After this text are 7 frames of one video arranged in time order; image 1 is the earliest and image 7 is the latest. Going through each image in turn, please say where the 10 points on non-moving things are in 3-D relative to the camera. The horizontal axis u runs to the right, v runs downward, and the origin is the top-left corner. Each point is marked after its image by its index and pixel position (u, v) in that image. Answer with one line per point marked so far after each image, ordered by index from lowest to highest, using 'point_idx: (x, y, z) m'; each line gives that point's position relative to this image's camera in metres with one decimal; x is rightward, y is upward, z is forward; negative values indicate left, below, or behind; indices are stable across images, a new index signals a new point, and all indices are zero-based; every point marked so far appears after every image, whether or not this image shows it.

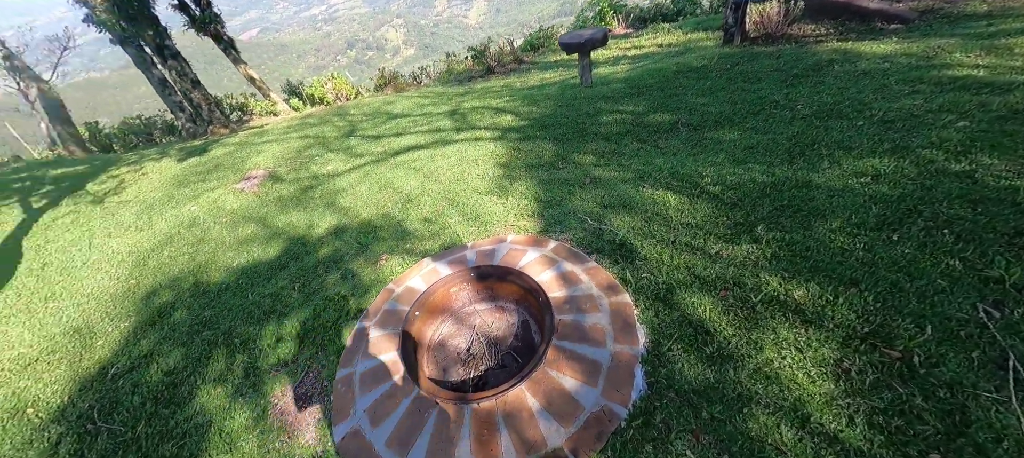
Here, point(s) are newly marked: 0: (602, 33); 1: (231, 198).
0: (+1.2, +2.7, +5.3) m
1: (-3.4, +0.3, +4.6) m
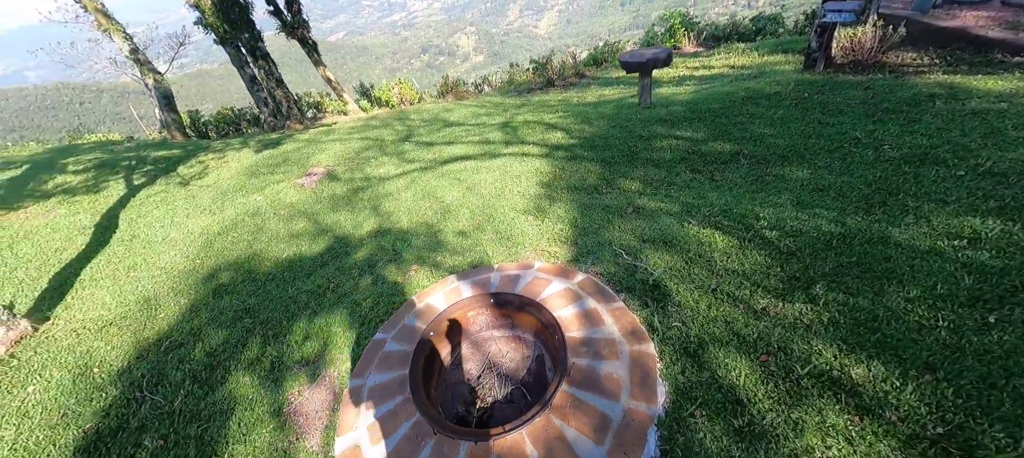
0: (+2.0, +2.3, +5.0) m
1: (-2.9, +0.4, +5.0) m
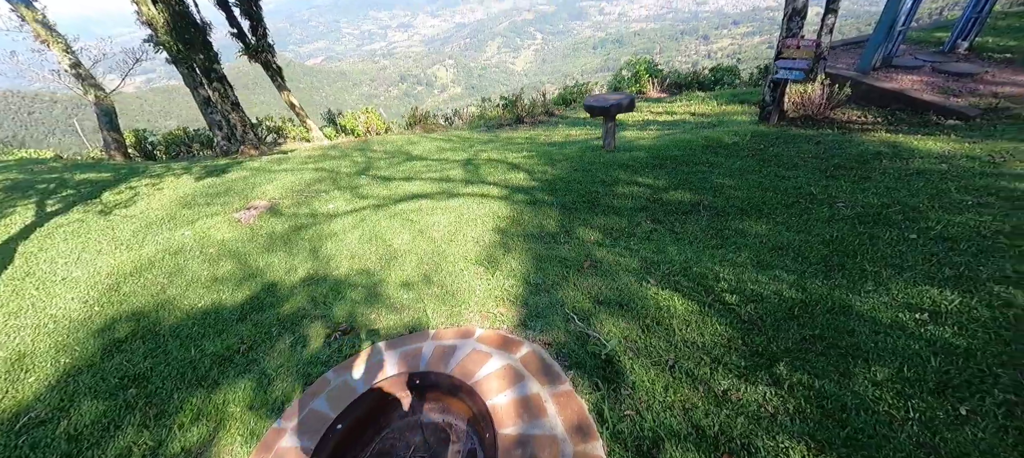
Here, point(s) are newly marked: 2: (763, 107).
0: (+1.5, +1.7, +5.1) m
1: (-3.4, 0.0, +4.5) m
2: (+3.6, +1.8, +5.6) m
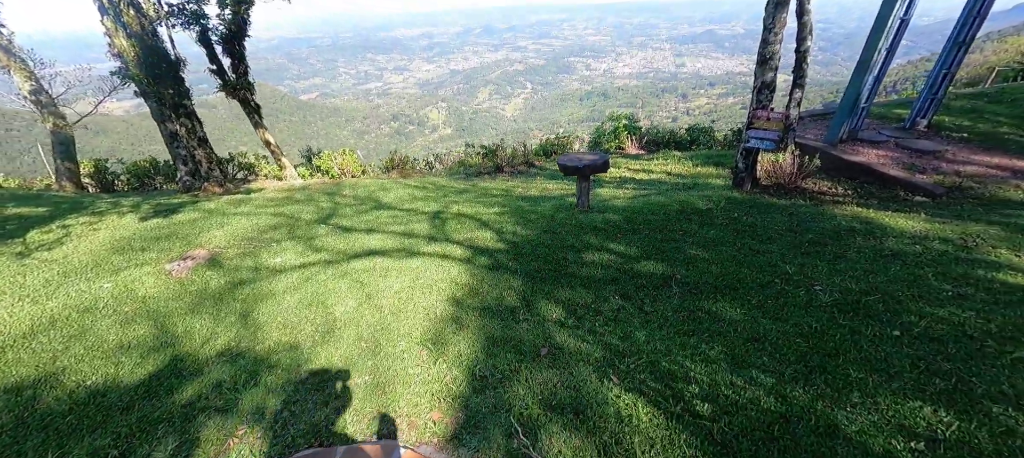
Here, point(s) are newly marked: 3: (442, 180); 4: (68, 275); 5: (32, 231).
0: (+1.2, +0.9, +5.0) m
1: (-3.8, -0.5, +4.1) m
2: (+3.2, +0.8, +5.6) m
3: (-1.6, +1.1, +8.8) m
4: (-4.9, -0.5, +4.3) m
5: (-6.7, 0.0, +5.4) m
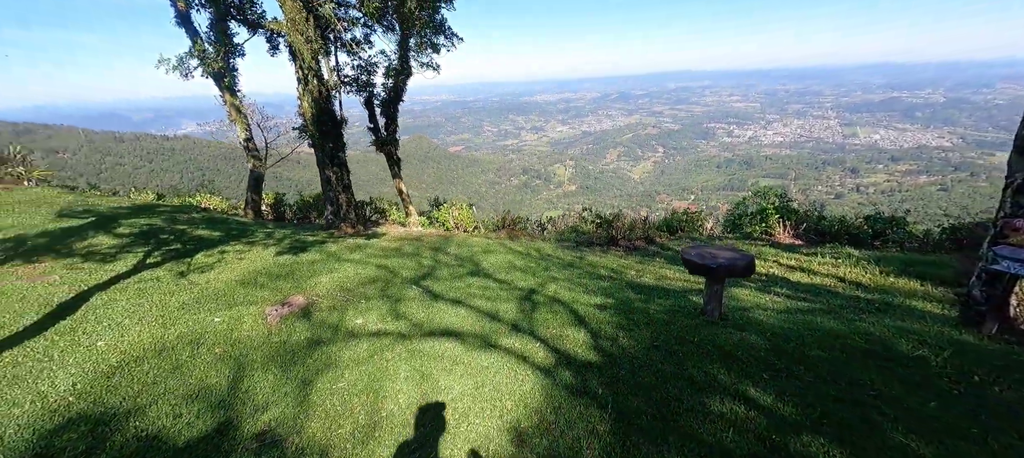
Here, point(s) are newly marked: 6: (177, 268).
0: (+2.3, -0.3, +3.8) m
1: (-2.8, -1.0, +4.2) m
2: (+4.4, -0.7, +3.8) m
3: (+0.7, -0.4, +8.2) m
4: (-3.9, -0.9, +4.8) m
5: (-5.2, -0.4, +6.5) m
6: (-5.0, -0.6, +5.9) m
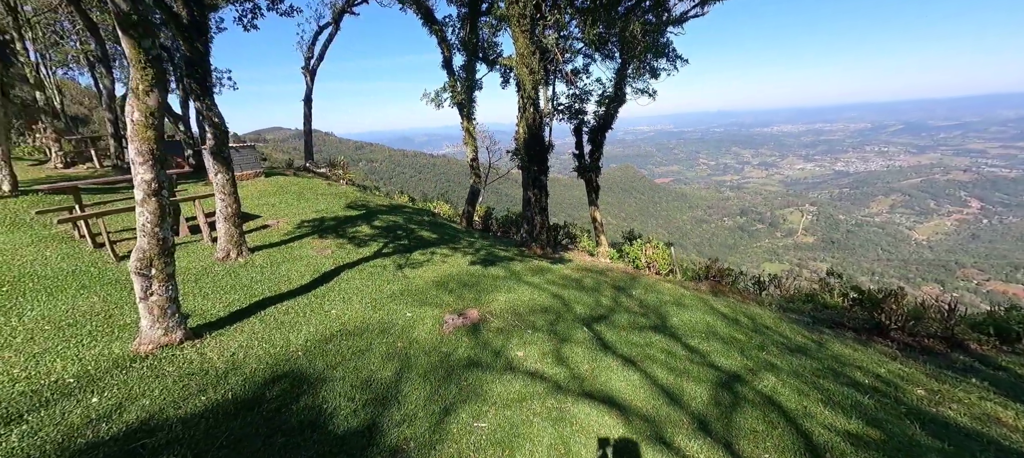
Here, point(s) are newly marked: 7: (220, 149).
0: (+3.4, -1.1, +1.8) m
1: (-1.0, -1.1, +4.5) m
2: (+5.2, -1.7, +0.7) m
3: (+4.1, -1.4, +6.4) m
4: (-1.6, -0.9, +5.5) m
5: (-1.8, -0.4, +7.6) m
6: (-2.0, -0.6, +7.0) m
7: (-4.5, +1.2, +6.0) m
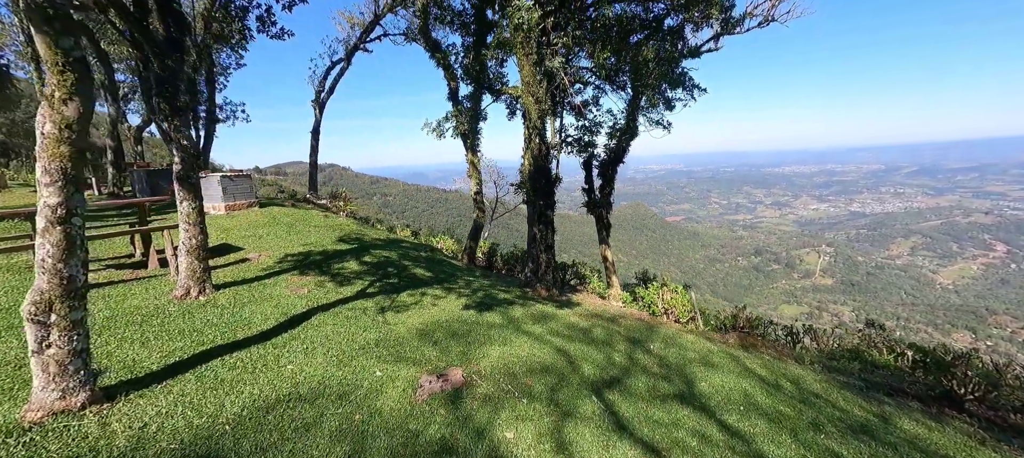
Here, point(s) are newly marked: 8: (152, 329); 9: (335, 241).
0: (+3.3, -1.3, +0.7) m
1: (-1.1, -1.5, +3.6) m
2: (+5.0, -1.9, -0.4) m
3: (+4.1, -2.1, +5.3) m
4: (-1.6, -1.4, +4.7) m
5: (-1.9, -1.1, +6.8) m
6: (-2.0, -1.1, +6.2) m
7: (-4.5, +0.8, +5.4) m
8: (-4.4, -1.2, +4.8) m
9: (-4.3, -0.3, +9.5) m
